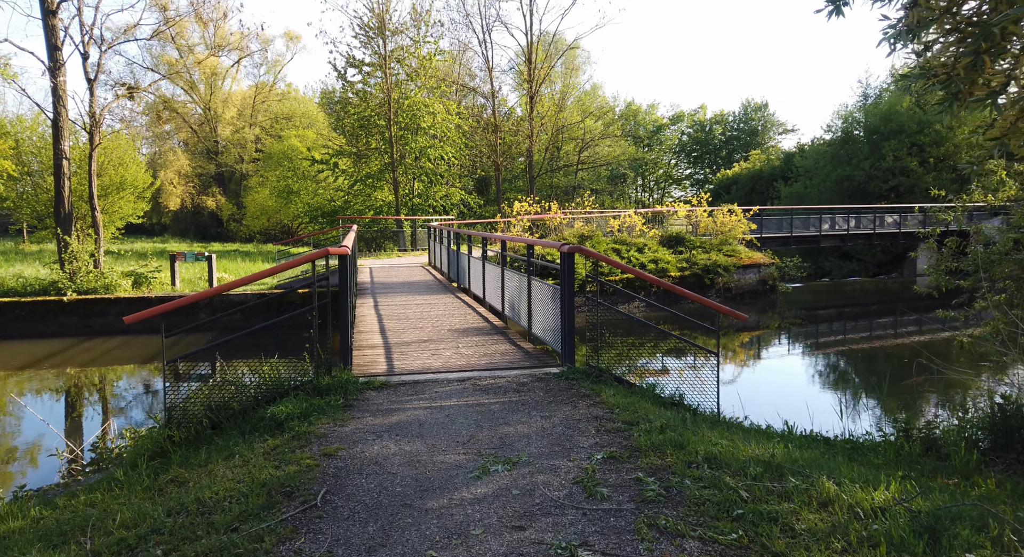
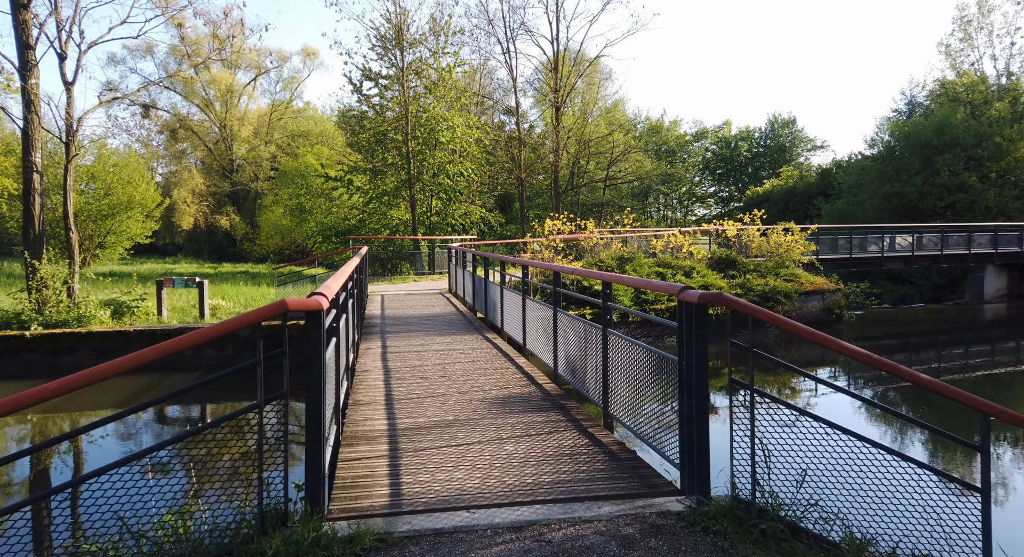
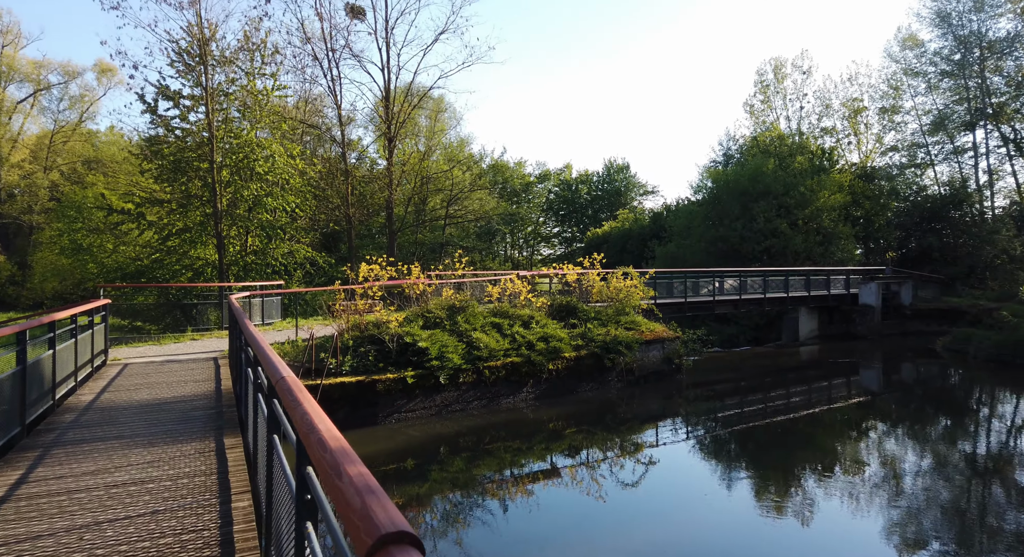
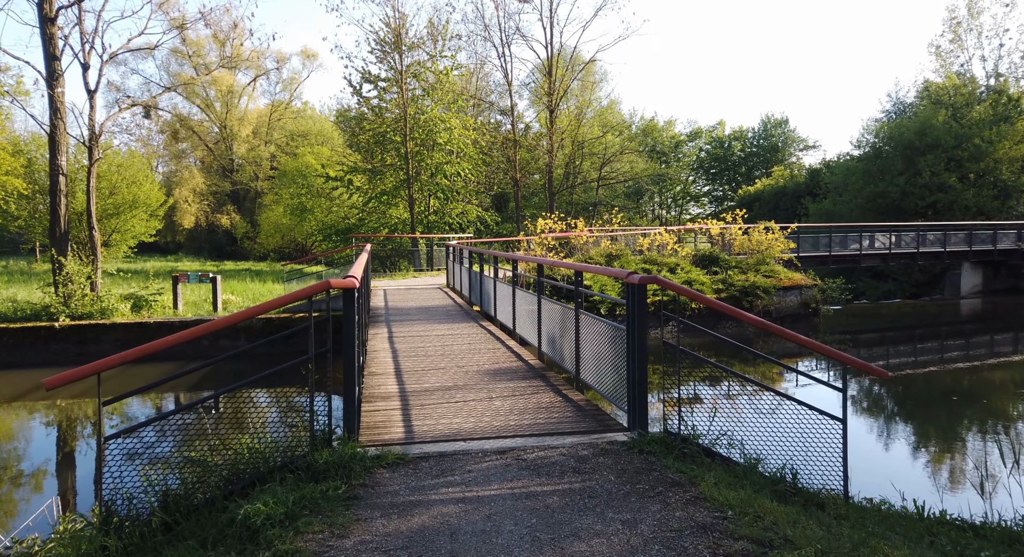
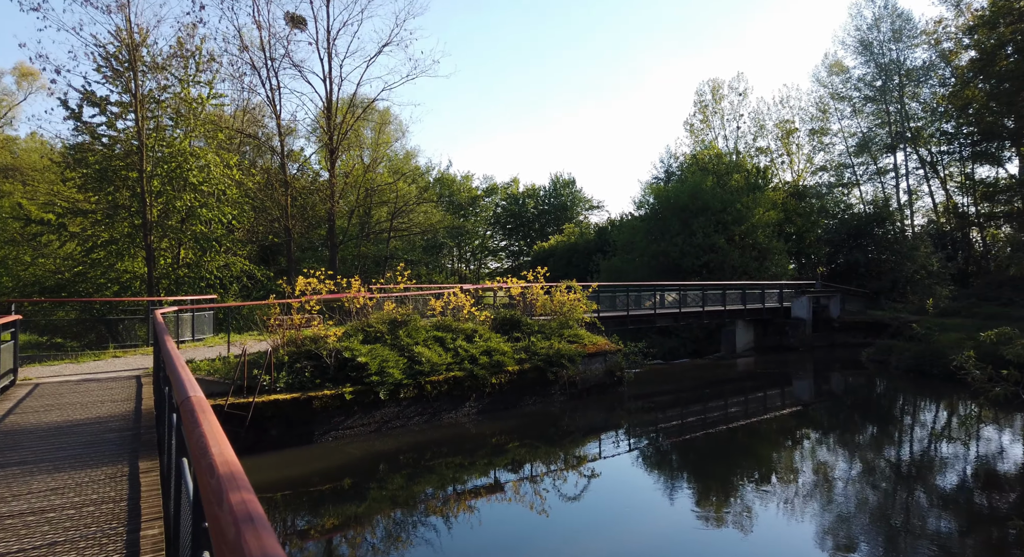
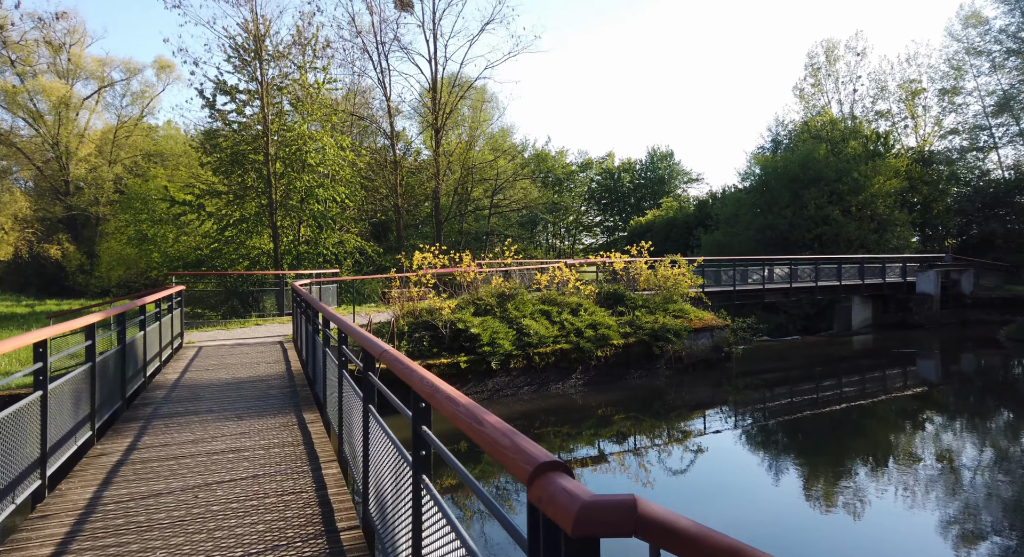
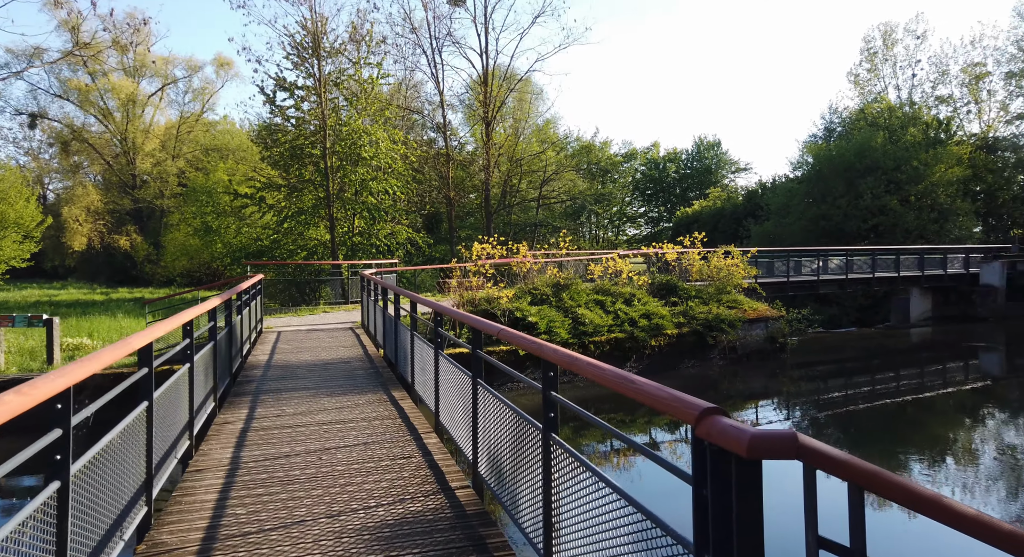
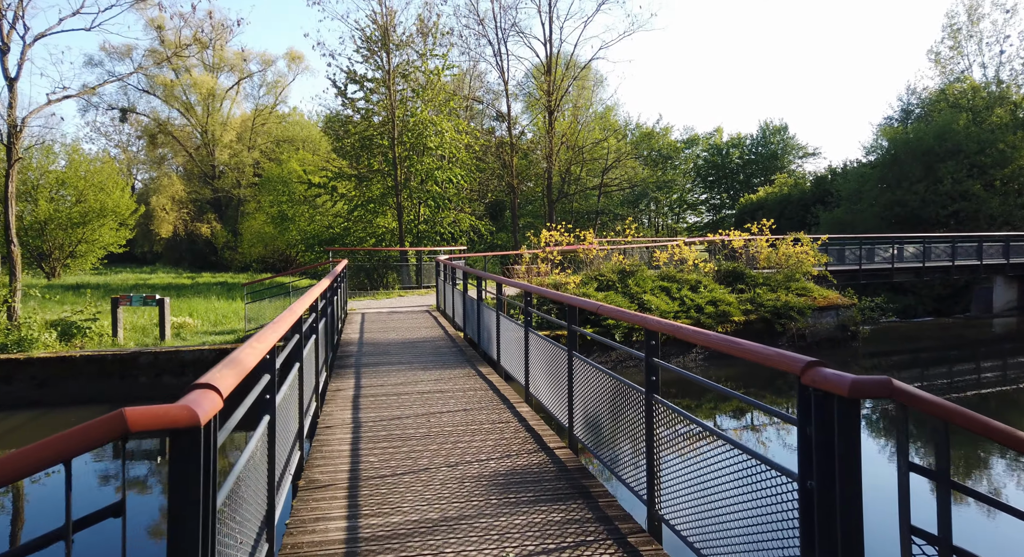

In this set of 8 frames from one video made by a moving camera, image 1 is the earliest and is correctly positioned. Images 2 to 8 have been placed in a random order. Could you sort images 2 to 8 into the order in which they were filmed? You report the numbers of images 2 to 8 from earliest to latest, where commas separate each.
4, 2, 8, 7, 6, 3, 5
